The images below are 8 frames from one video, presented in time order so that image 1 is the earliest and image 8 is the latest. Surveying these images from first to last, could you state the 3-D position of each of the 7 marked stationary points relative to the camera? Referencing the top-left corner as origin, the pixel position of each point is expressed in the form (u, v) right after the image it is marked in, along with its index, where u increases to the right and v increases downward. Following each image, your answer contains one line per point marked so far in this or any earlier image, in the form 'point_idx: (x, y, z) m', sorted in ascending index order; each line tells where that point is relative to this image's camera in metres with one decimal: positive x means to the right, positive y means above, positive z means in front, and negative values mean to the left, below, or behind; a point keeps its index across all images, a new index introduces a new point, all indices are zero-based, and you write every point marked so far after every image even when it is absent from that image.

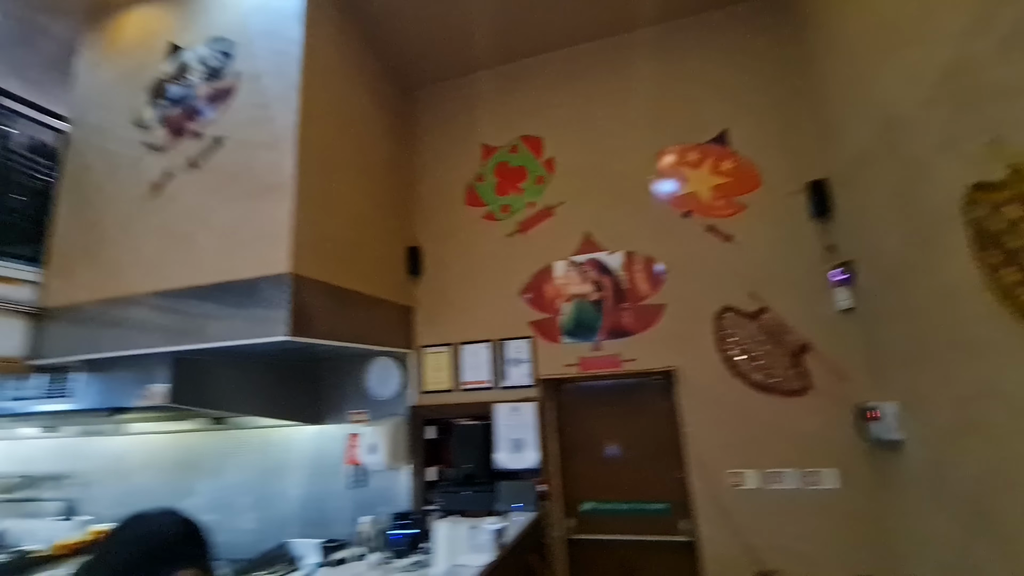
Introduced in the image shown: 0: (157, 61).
0: (-2.0, +1.3, +2.8) m
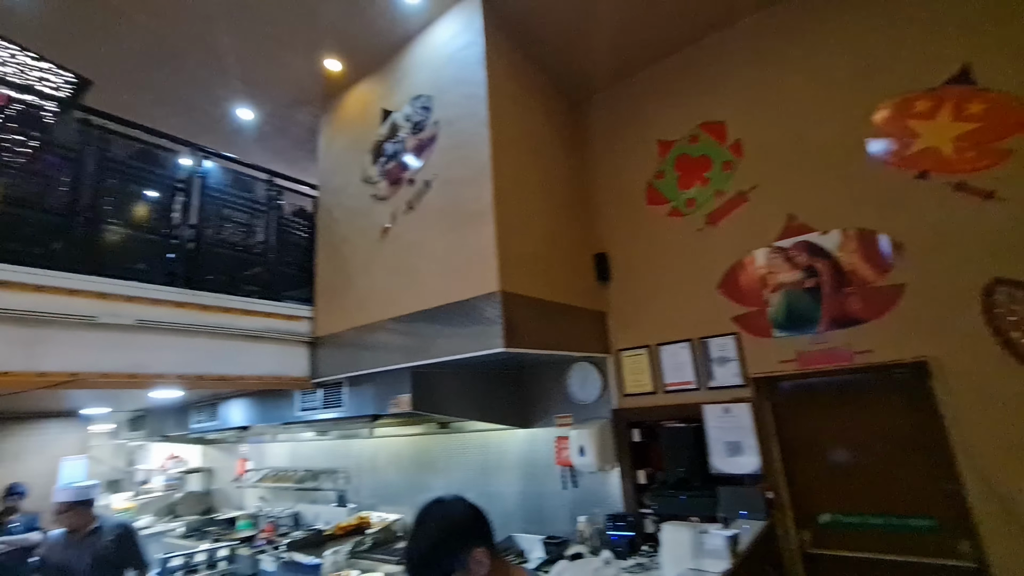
0: (-0.9, +1.1, +3.4) m
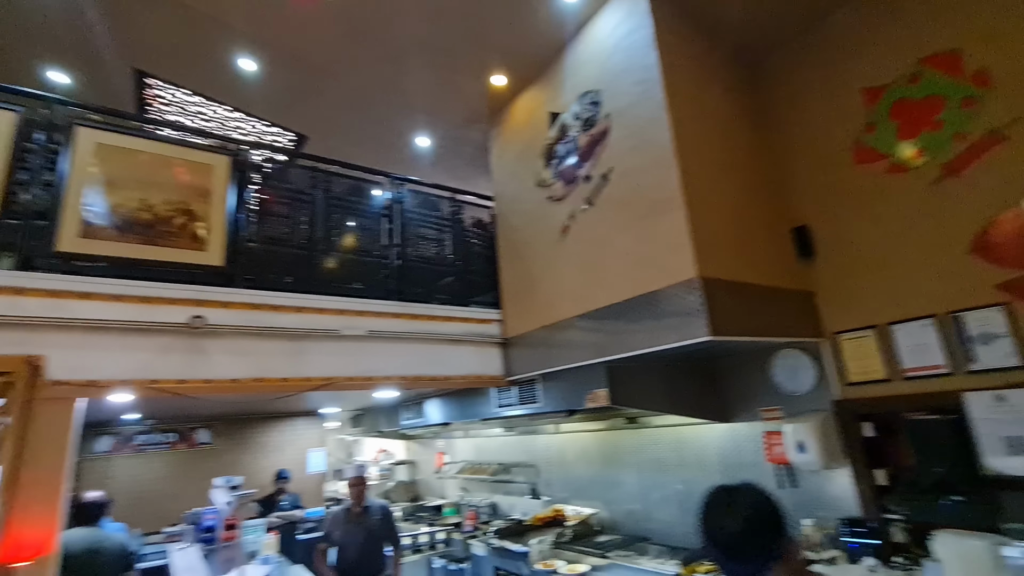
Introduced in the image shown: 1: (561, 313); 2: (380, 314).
0: (+0.2, +1.1, +3.5) m
1: (+0.3, -0.2, +3.2) m
2: (-0.8, -0.2, +3.1) m
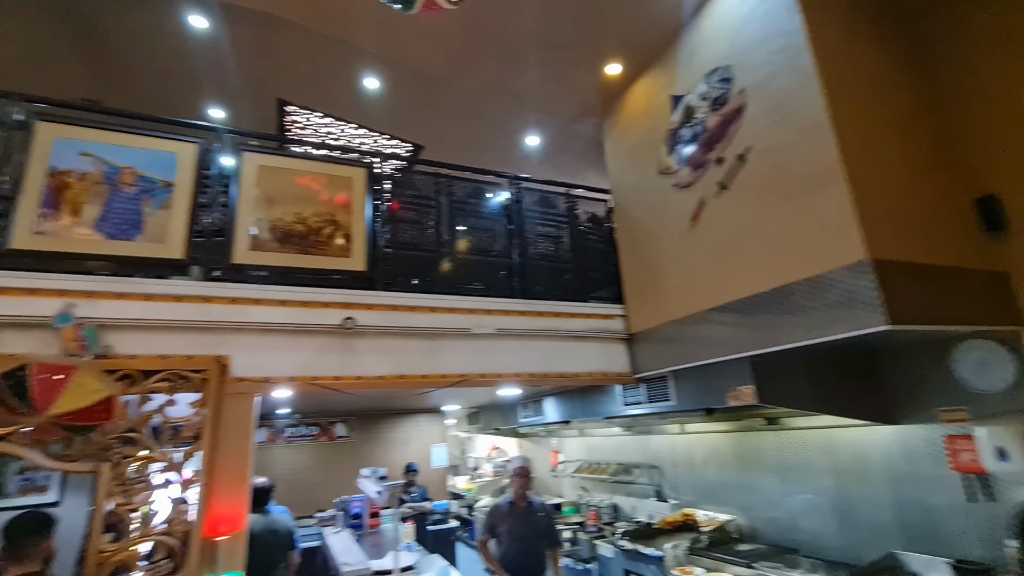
0: (+1.0, +1.1, +3.3) m
1: (+1.1, -0.1, +3.0) m
2: (0.0, -0.2, +3.1) m
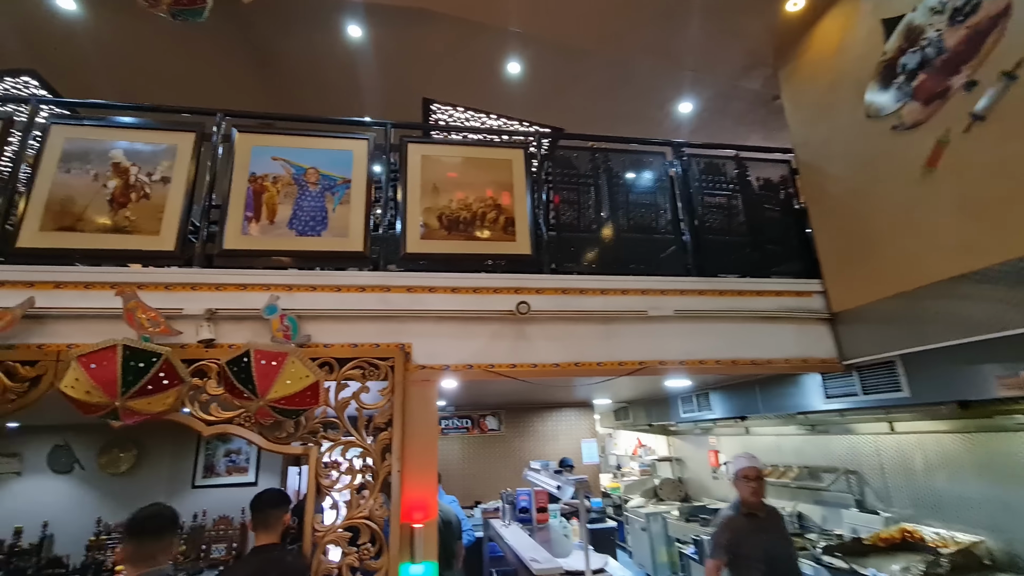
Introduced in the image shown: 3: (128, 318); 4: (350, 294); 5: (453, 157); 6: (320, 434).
0: (+2.0, +1.3, +2.7) m
1: (+2.0, +0.1, +2.4) m
2: (+1.0, 0.0, +2.8) m
3: (-1.7, -0.1, +2.2) m
4: (-0.8, 0.0, +2.5) m
5: (-0.3, +0.8, +2.9) m
6: (-0.9, -0.7, +2.2) m
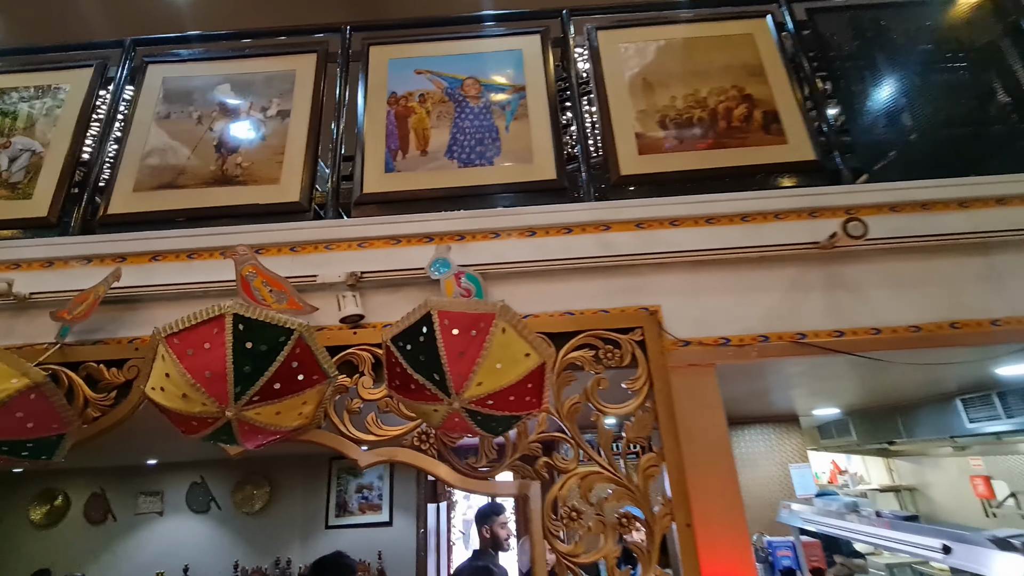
0: (+2.8, +1.7, +1.4) m
1: (+2.9, +0.5, +1.0) m
2: (+1.9, +0.3, +1.6) m
3: (-0.8, 0.0, +1.4) m
4: (+0.1, +0.2, +1.6) m
5: (+0.6, +1.0, +2.0) m
6: (+0.1, -0.5, +1.3) m
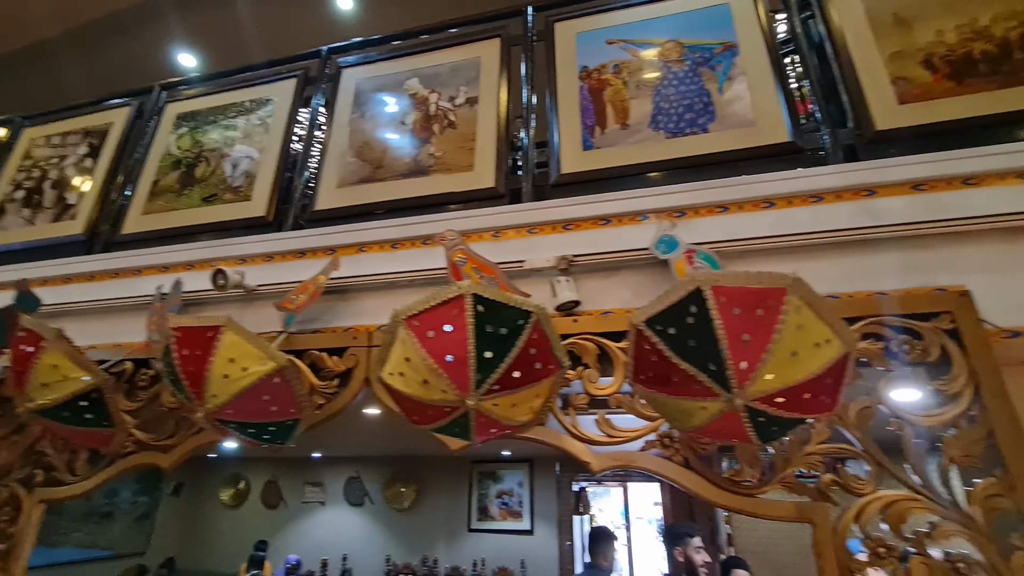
0: (+3.3, +1.8, +0.6) m
1: (+3.3, +0.6, +0.1) m
2: (+2.5, +0.4, +0.9) m
3: (-0.2, 0.0, +1.4) m
4: (+0.8, +0.2, +1.3) m
5: (+1.3, +1.0, +1.6) m
6: (+0.7, -0.4, +1.0) m
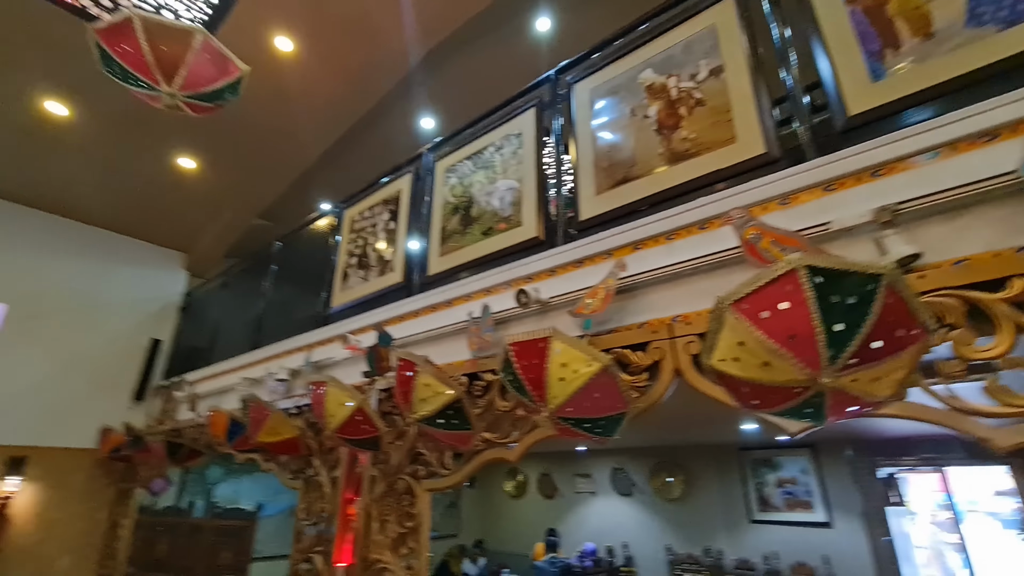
0: (+3.1, +2.4, -0.8) m
1: (+3.2, +1.2, -1.2) m
2: (+2.8, +0.9, -0.2) m
3: (+0.6, +0.1, +1.3) m
4: (+1.4, +0.4, +0.9) m
5: (+1.9, +1.3, +1.0) m
6: (+1.3, -0.2, +0.7) m
